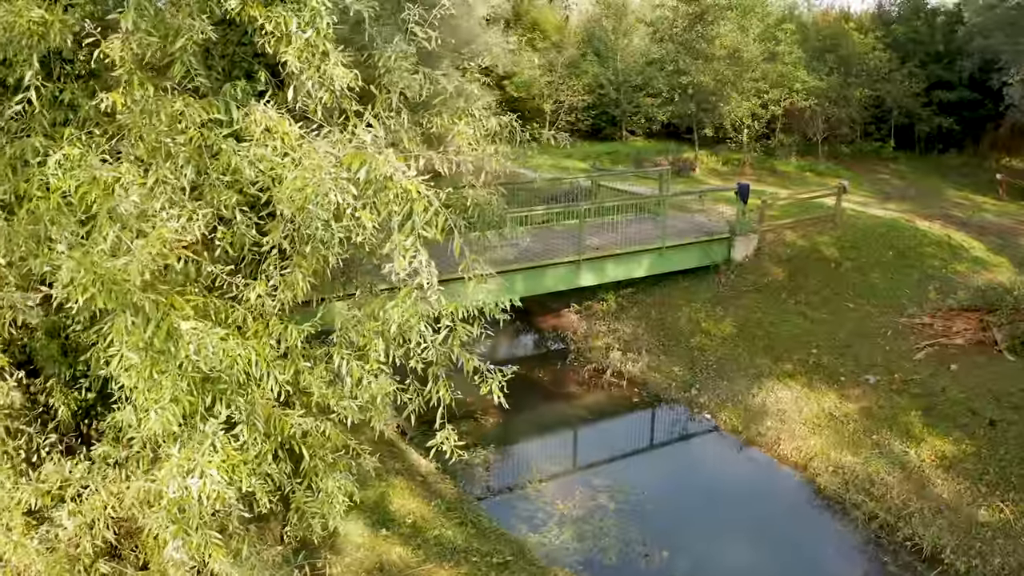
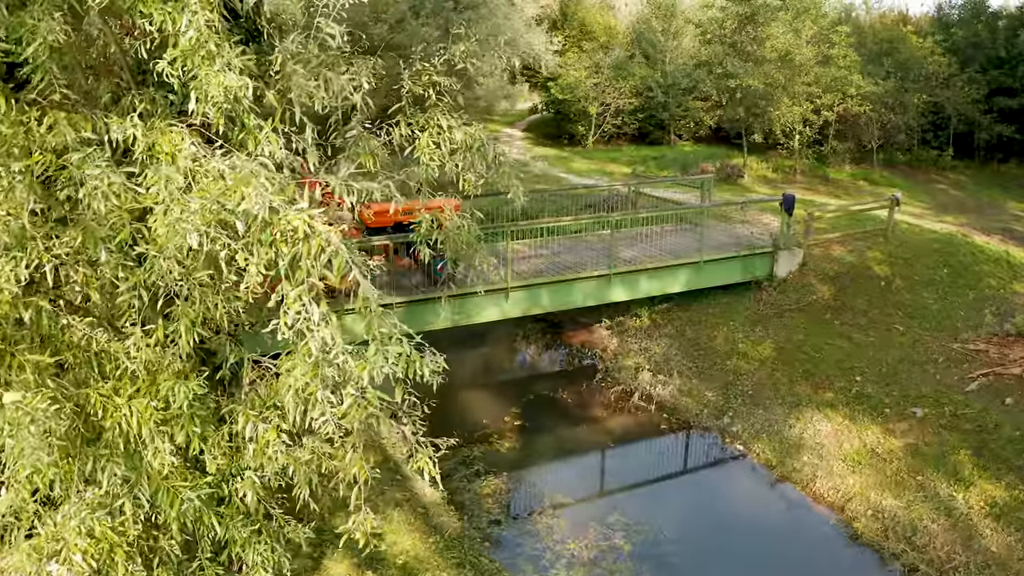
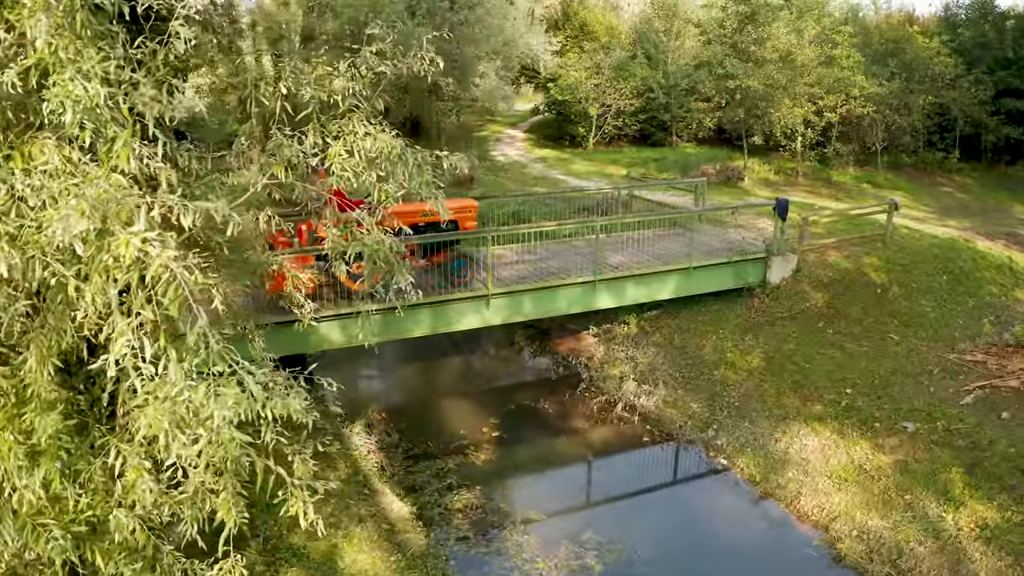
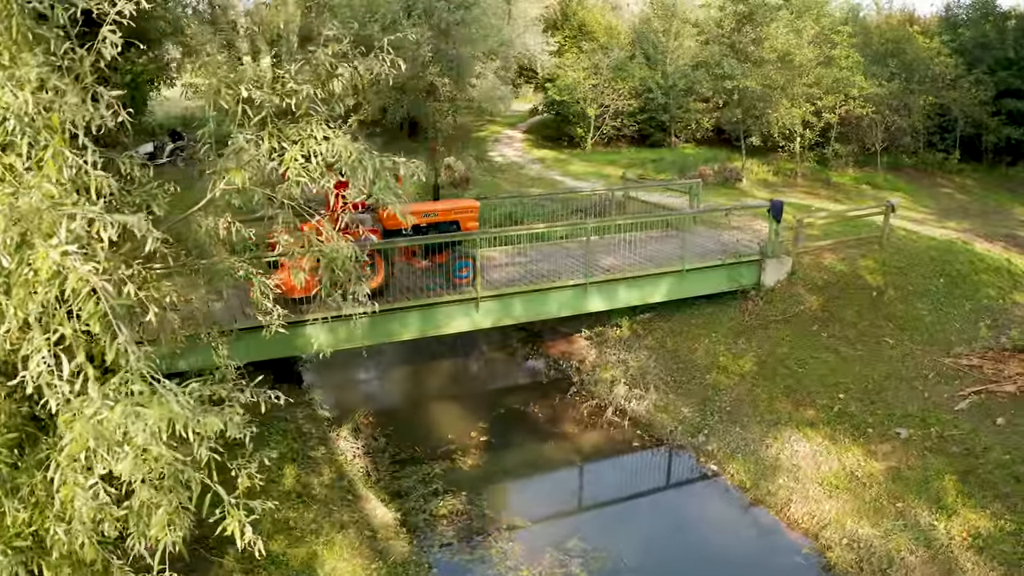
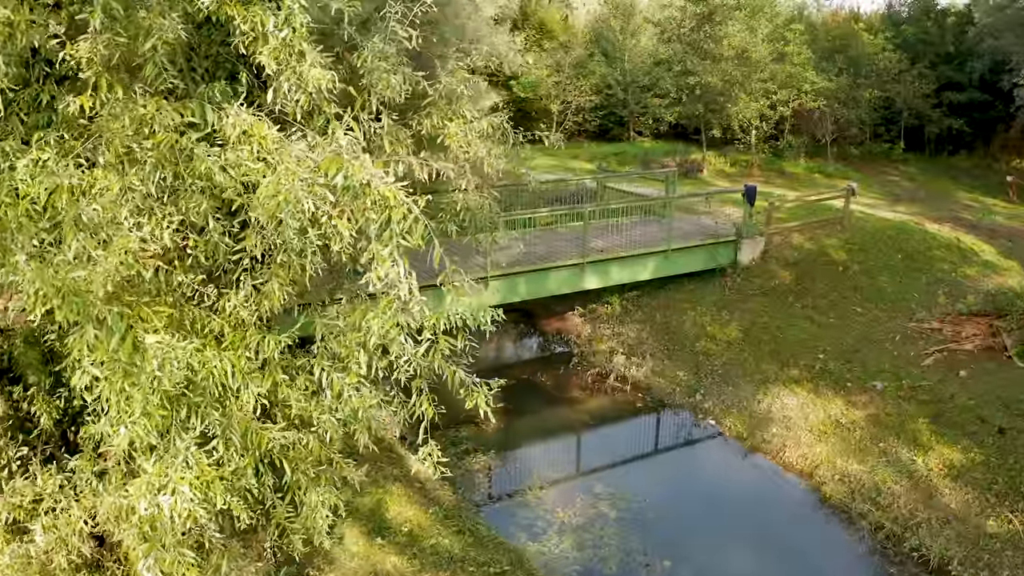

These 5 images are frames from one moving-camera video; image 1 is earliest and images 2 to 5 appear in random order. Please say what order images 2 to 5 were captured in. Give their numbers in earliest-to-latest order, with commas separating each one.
5, 2, 3, 4
